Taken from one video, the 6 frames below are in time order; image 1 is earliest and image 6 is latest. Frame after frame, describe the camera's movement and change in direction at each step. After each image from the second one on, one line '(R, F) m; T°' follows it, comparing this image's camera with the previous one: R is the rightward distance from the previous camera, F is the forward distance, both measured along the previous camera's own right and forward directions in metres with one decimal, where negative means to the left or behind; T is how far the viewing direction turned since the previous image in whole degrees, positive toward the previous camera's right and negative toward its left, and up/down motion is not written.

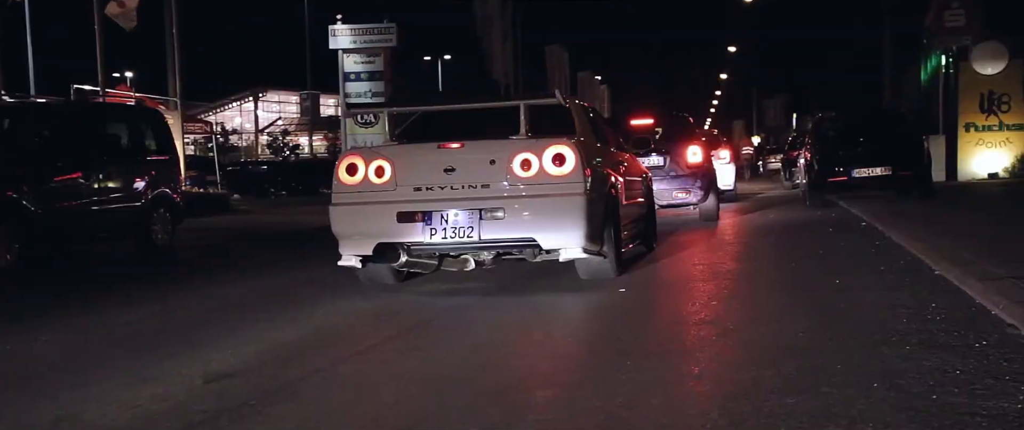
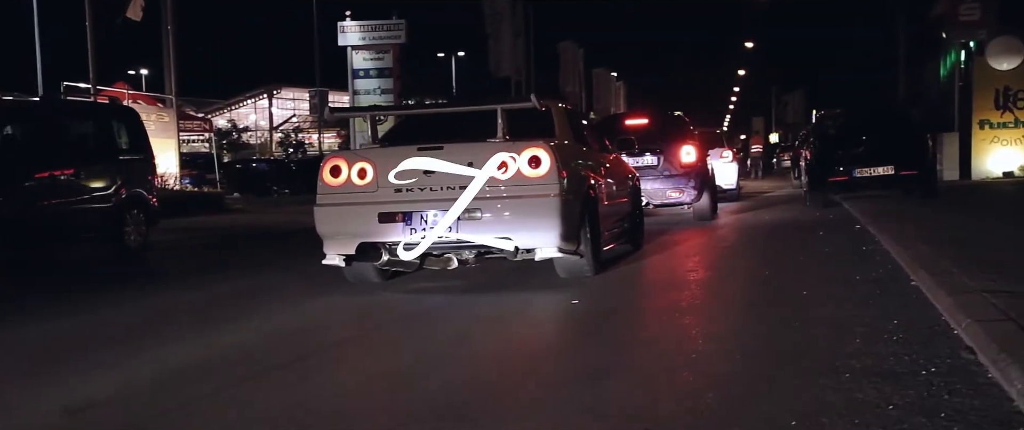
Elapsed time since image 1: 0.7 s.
(+0.4, +0.3) m; -1°
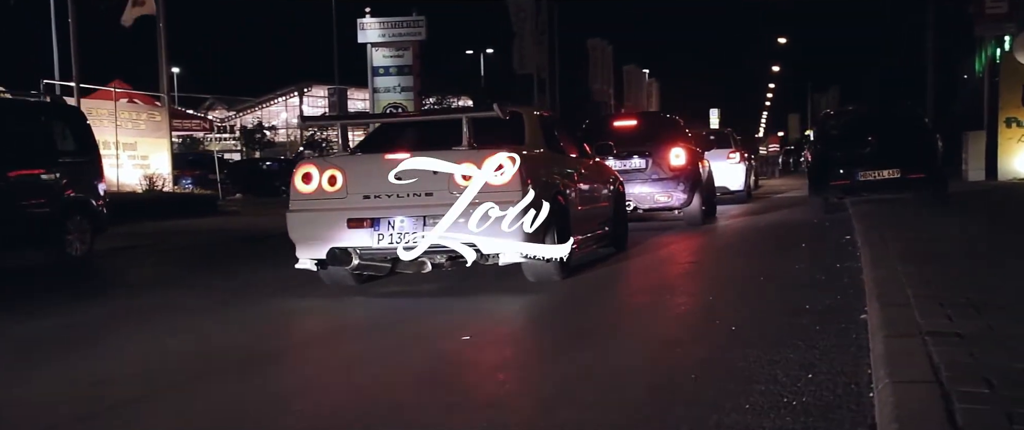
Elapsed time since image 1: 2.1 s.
(+0.7, +0.7) m; -2°
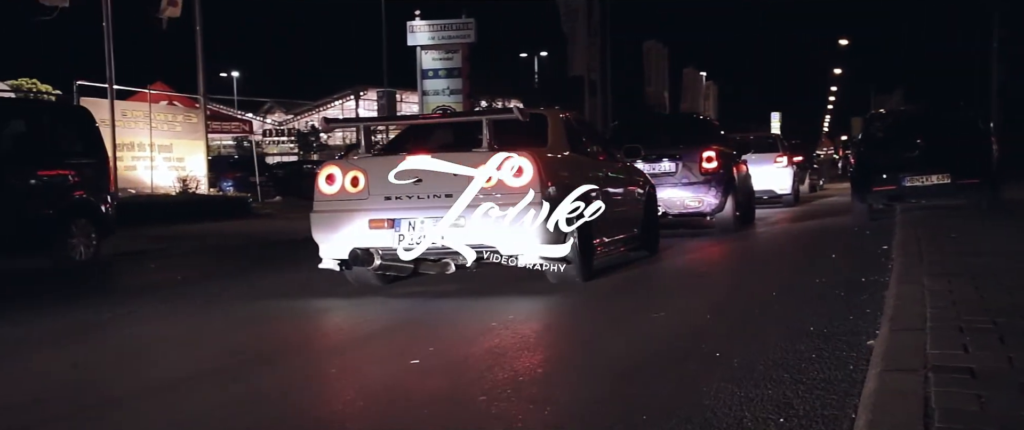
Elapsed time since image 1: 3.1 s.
(+0.4, +0.5) m; -3°
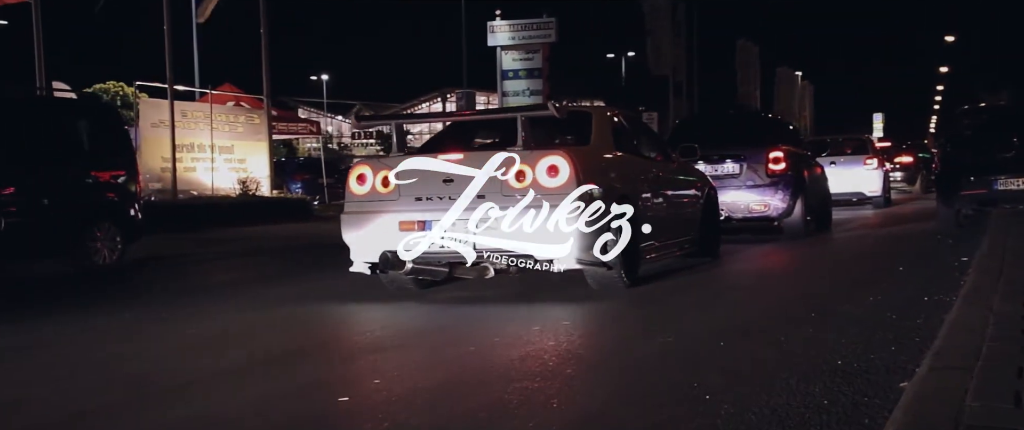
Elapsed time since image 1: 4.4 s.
(+0.5, +0.7) m; -5°
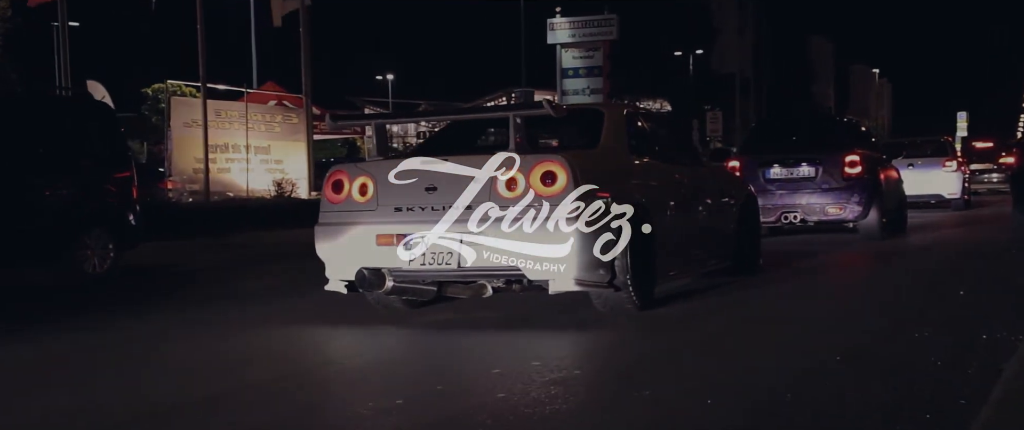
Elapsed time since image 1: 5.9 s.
(+0.4, +0.8) m; -4°
